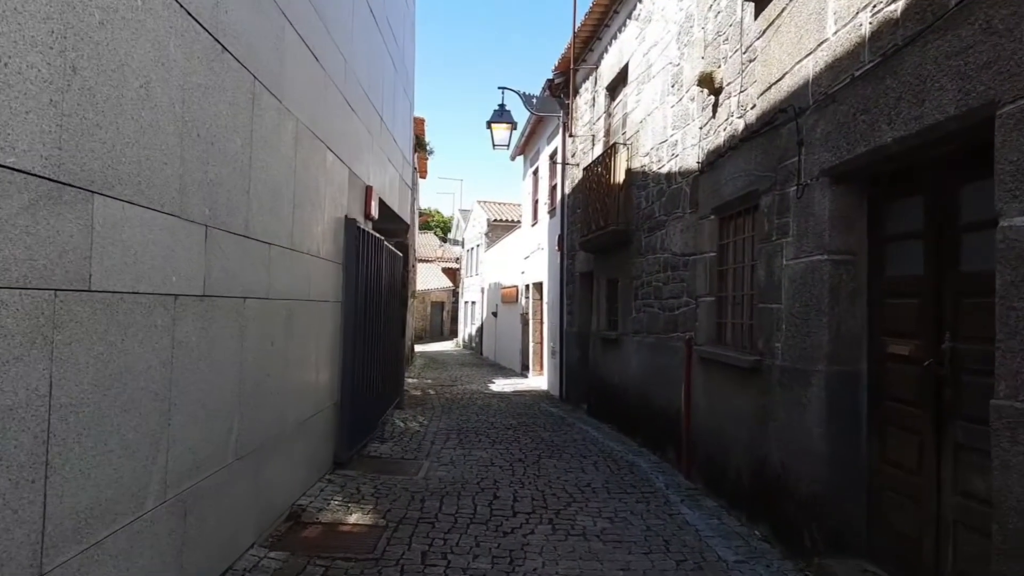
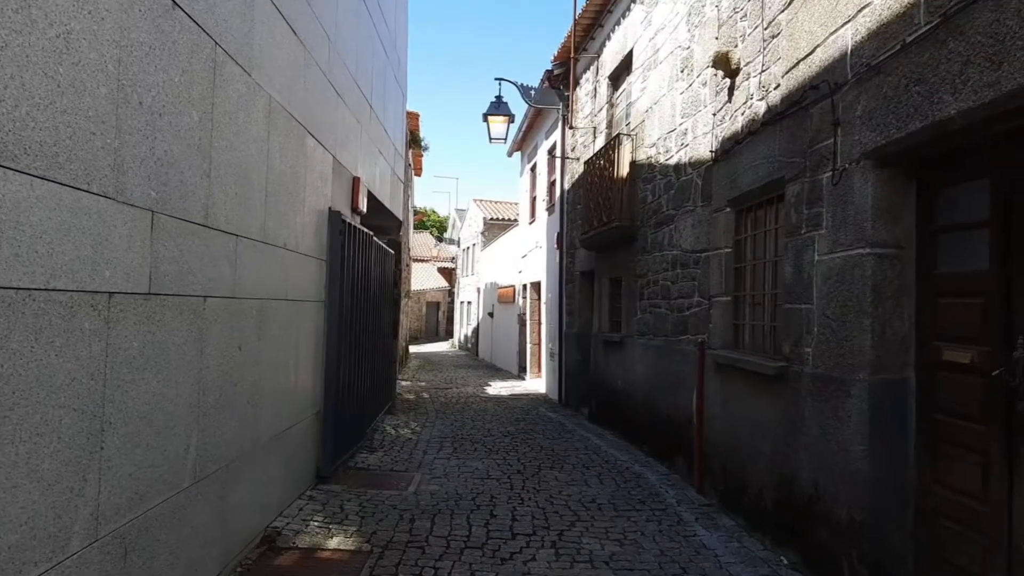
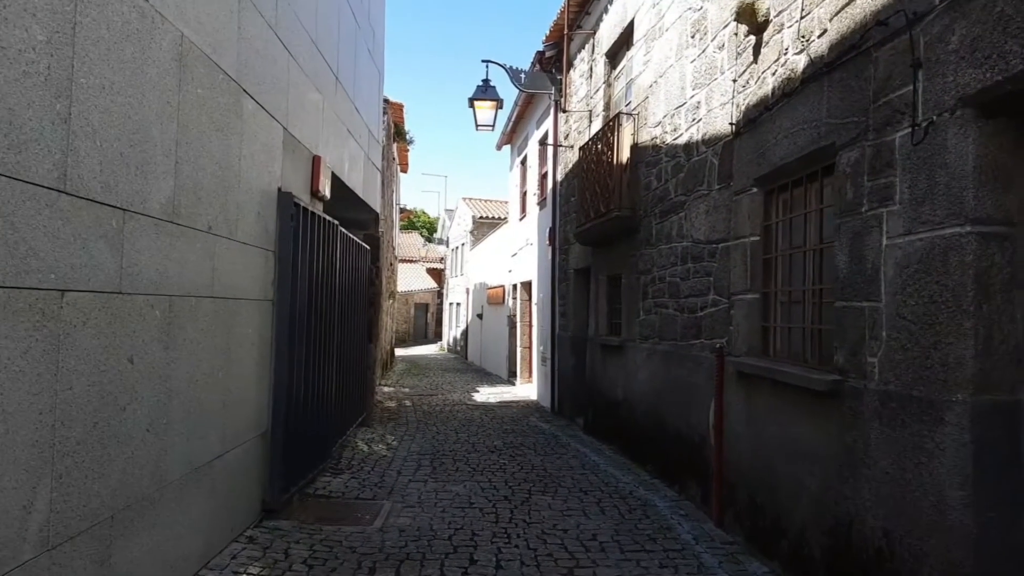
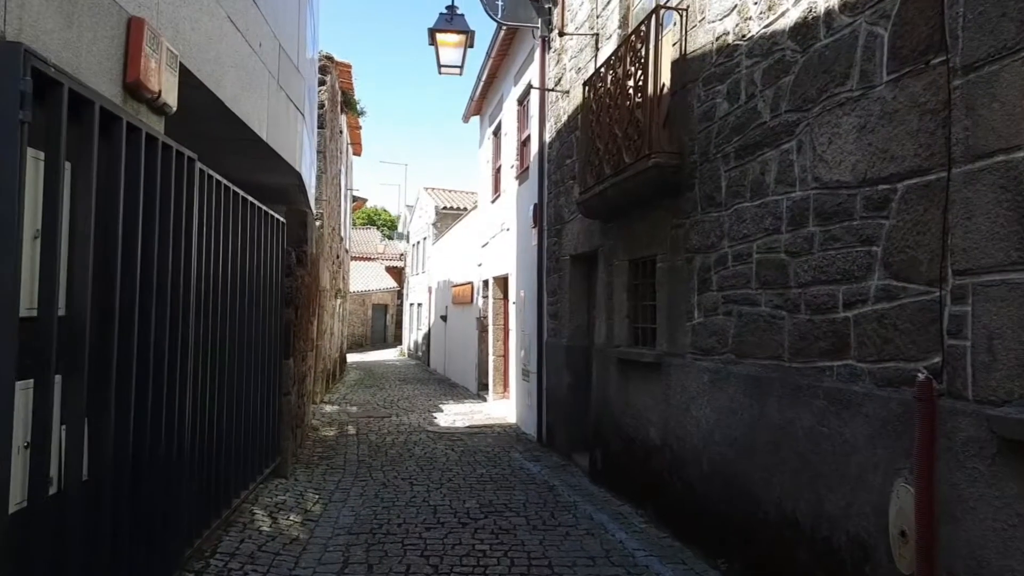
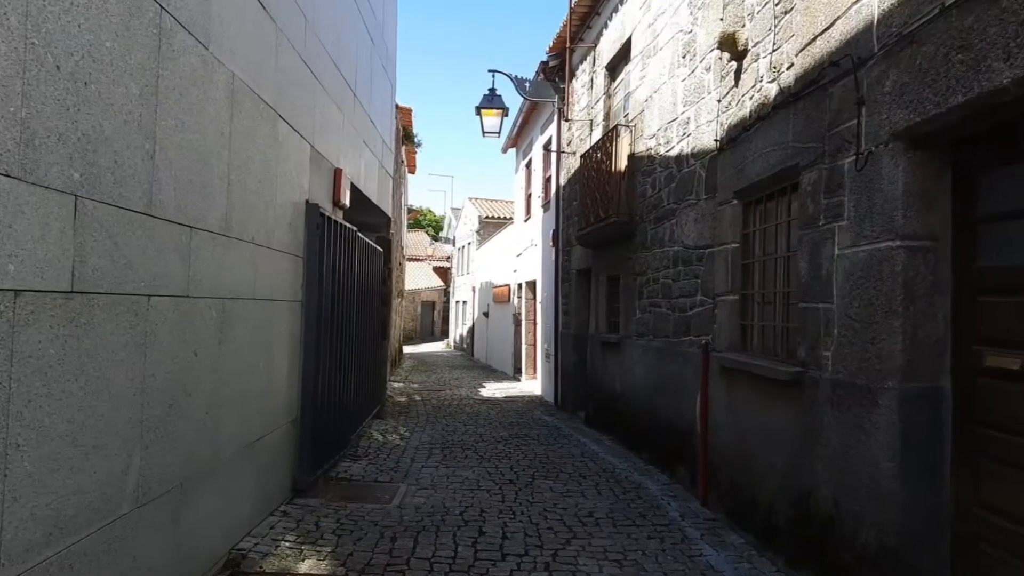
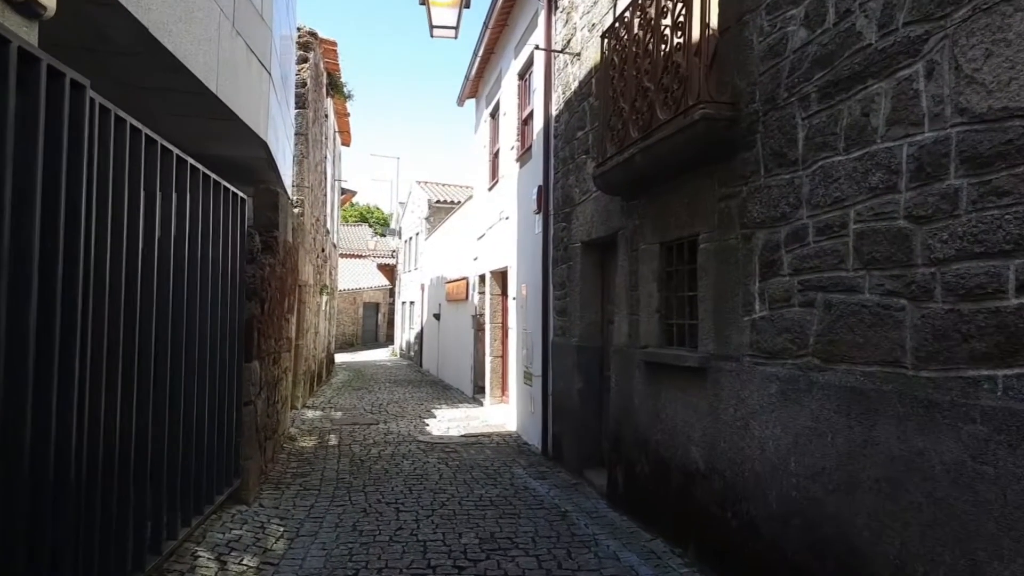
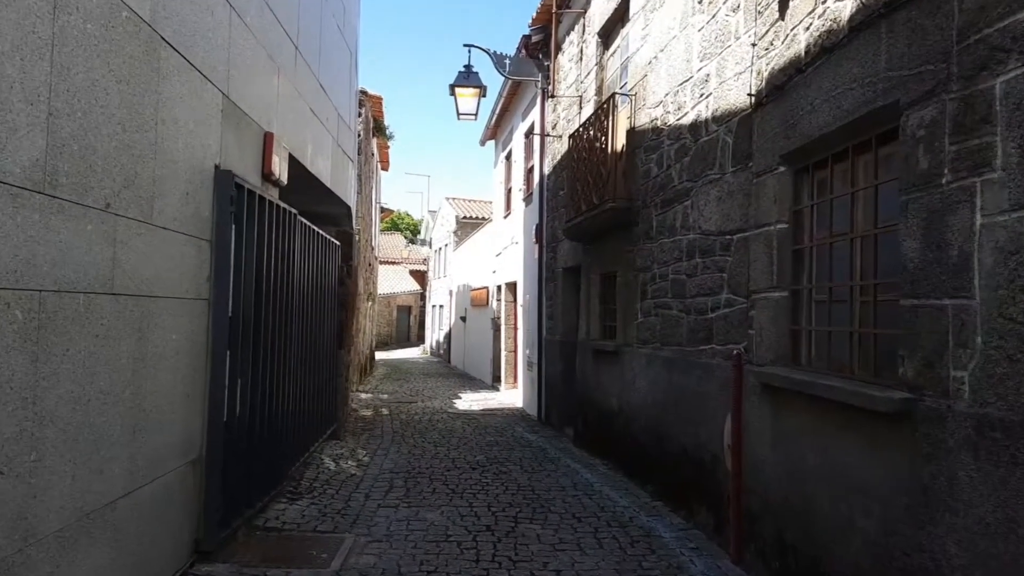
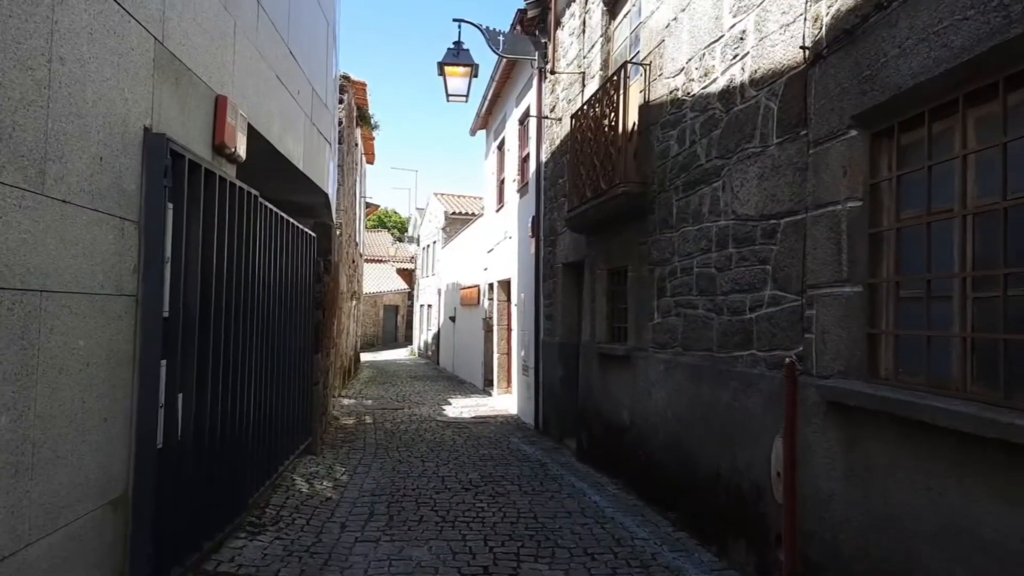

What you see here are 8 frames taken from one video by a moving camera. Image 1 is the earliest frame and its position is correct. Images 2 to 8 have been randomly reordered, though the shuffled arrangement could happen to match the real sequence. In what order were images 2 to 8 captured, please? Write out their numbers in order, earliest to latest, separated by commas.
2, 5, 3, 7, 8, 4, 6
